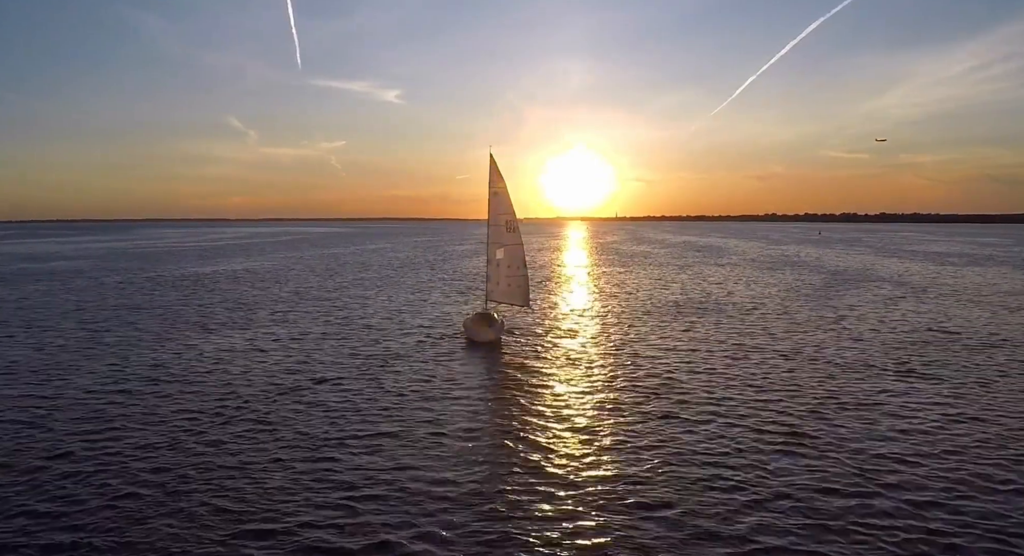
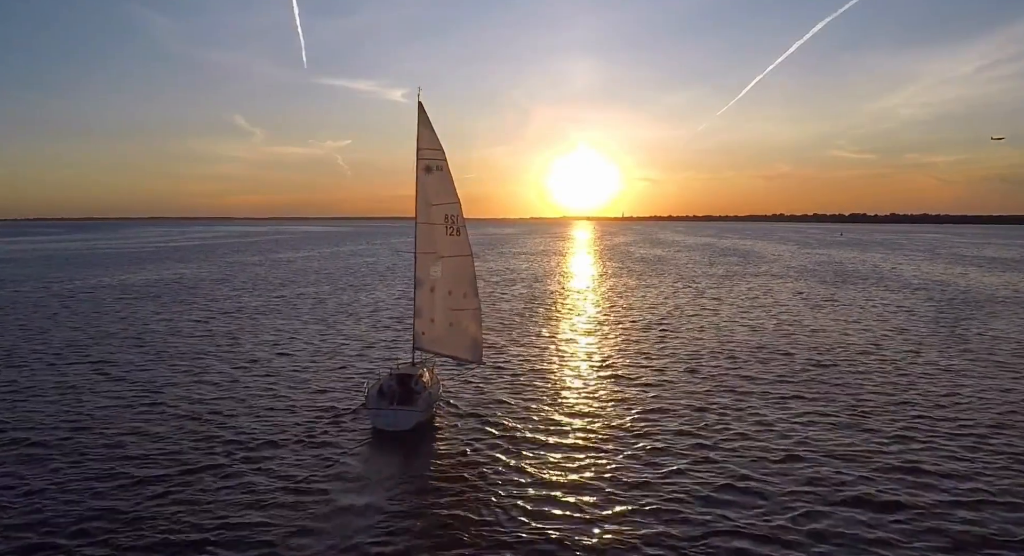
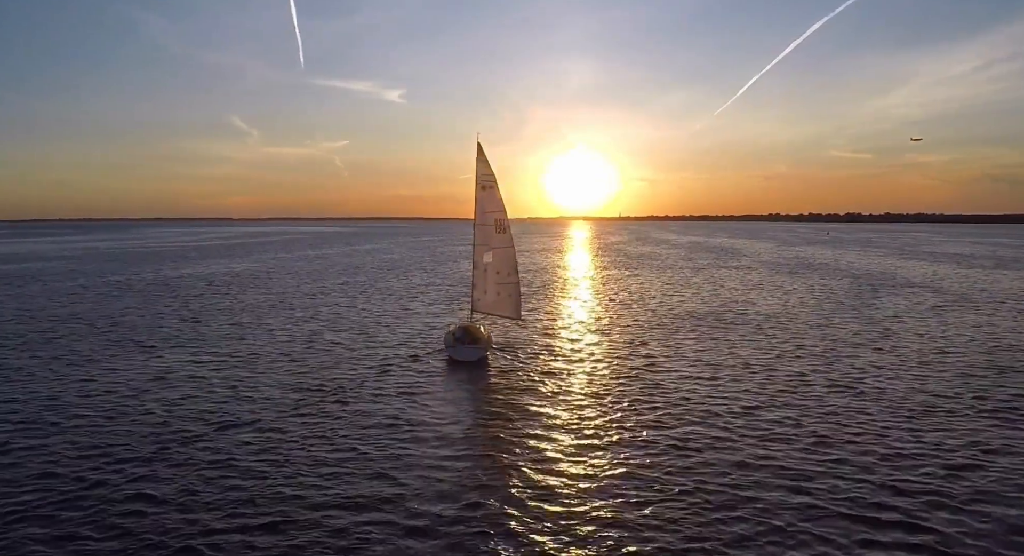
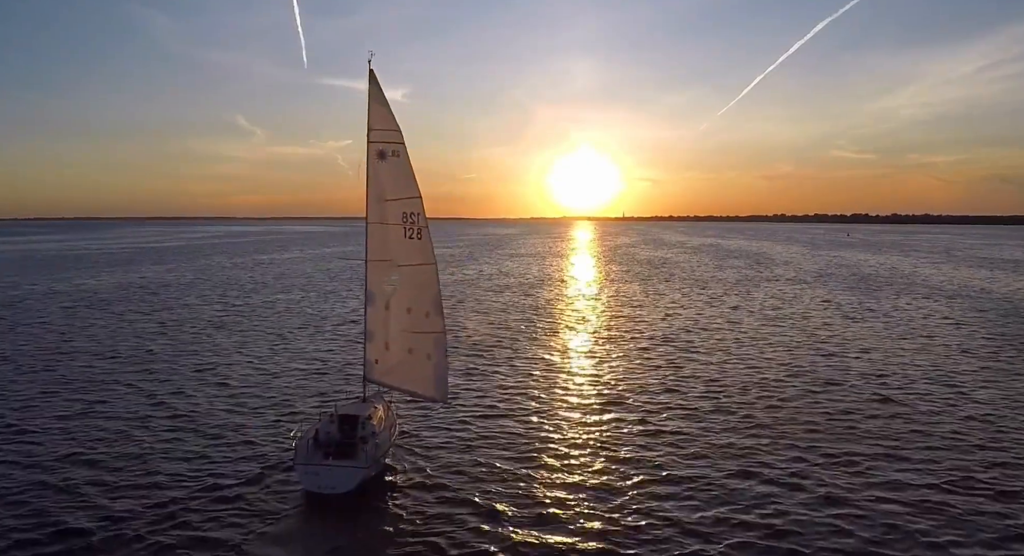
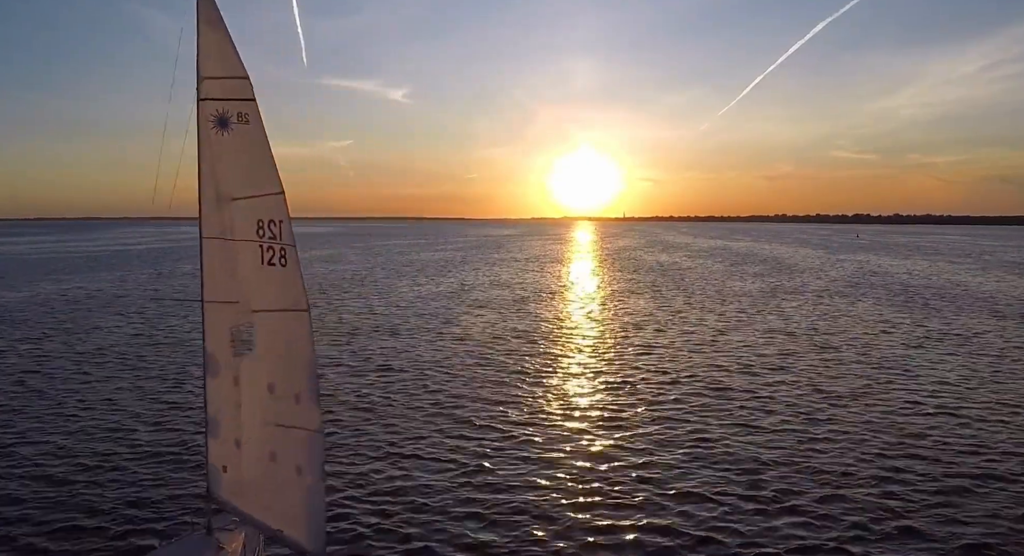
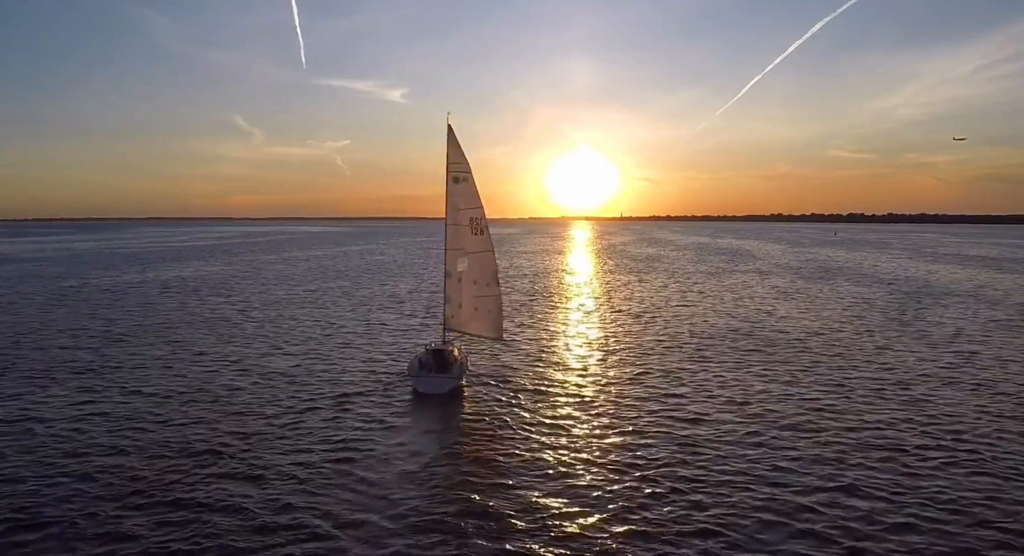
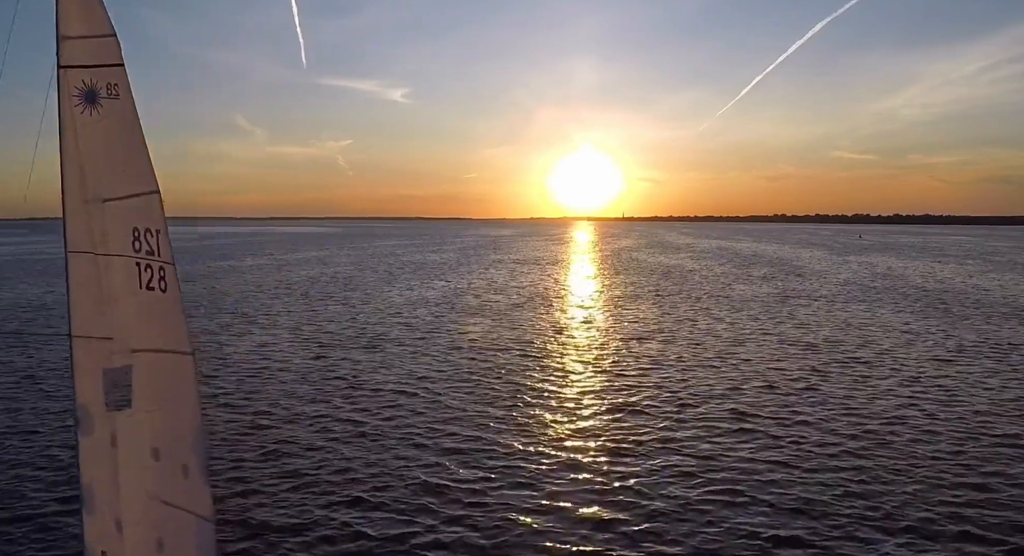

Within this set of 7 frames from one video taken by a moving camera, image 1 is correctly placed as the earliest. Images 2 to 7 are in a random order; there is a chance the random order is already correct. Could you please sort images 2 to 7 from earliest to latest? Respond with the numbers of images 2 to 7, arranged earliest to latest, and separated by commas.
3, 6, 2, 4, 5, 7
